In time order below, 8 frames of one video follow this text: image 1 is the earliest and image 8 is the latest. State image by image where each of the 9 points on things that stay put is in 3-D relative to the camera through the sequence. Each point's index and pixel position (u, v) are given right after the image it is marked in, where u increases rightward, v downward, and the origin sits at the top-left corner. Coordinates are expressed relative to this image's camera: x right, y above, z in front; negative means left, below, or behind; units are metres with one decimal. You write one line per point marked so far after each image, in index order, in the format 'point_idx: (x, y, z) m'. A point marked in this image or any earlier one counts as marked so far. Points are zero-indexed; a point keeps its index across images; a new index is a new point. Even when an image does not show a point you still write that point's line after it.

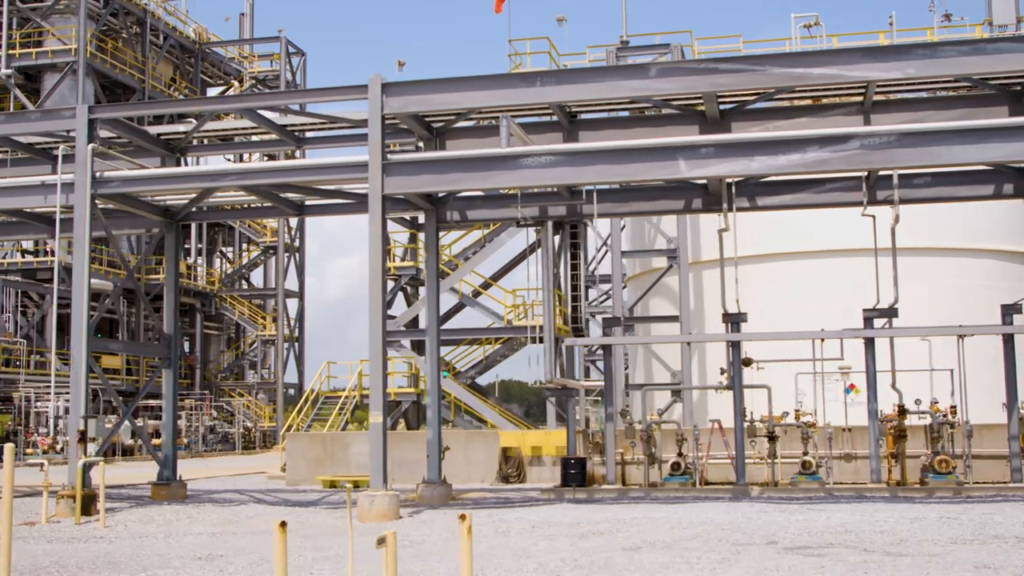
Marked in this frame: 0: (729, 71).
0: (+3.4, +3.3, +19.0) m
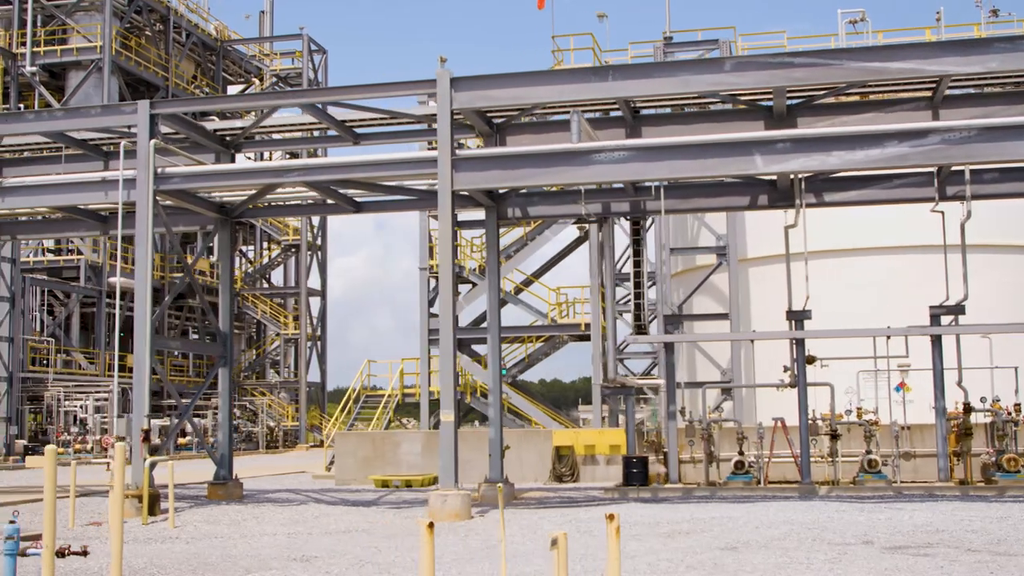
0: (+4.5, +3.4, +18.8) m
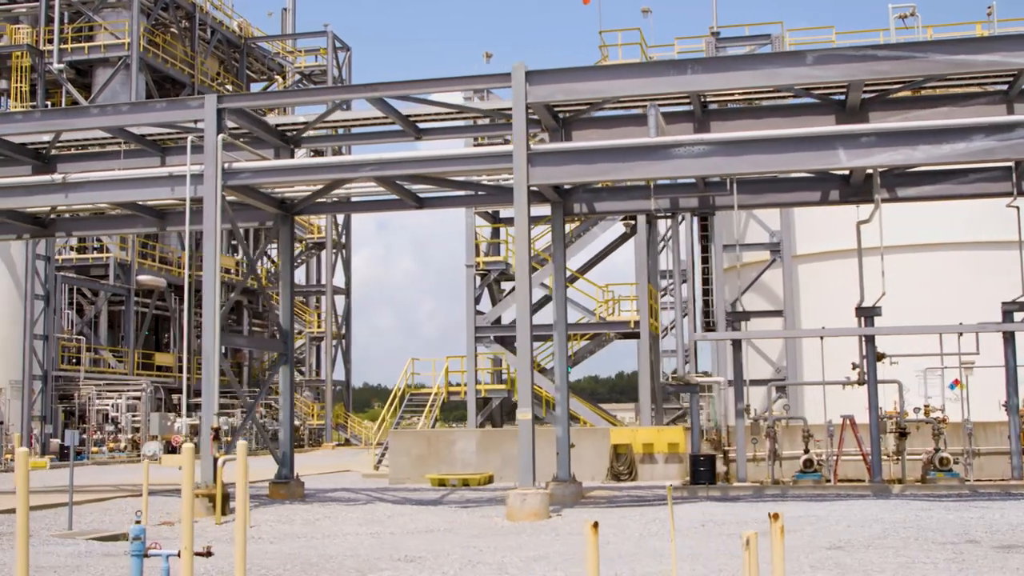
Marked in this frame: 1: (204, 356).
0: (+5.7, +3.5, +18.6) m
1: (-5.0, -1.1, +19.8) m
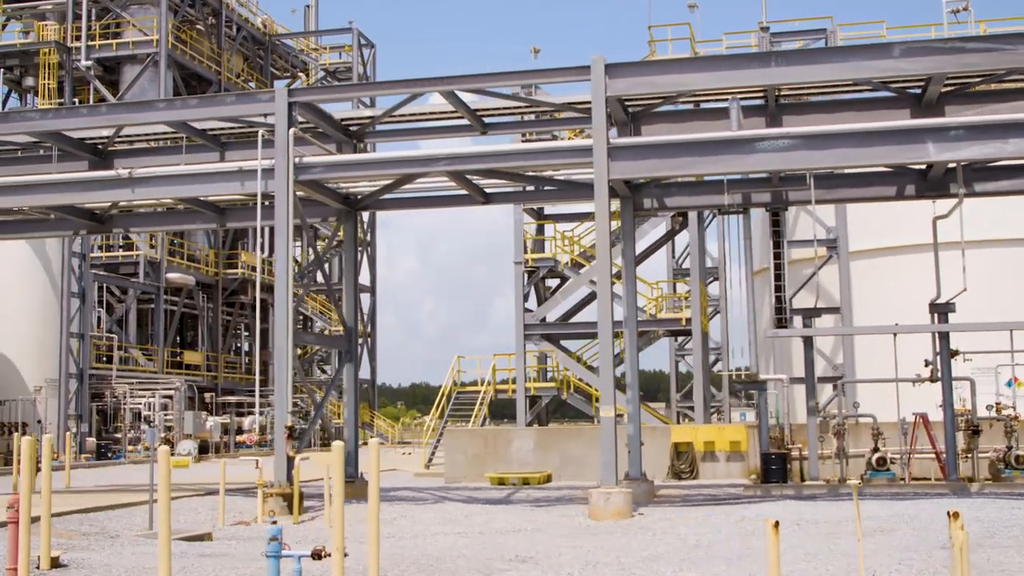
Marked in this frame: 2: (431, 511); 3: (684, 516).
0: (+6.9, +3.5, +18.3) m
1: (-3.7, -1.0, +19.5) m
2: (-1.3, -3.6, +19.9) m
3: (+2.5, -3.4, +18.1) m
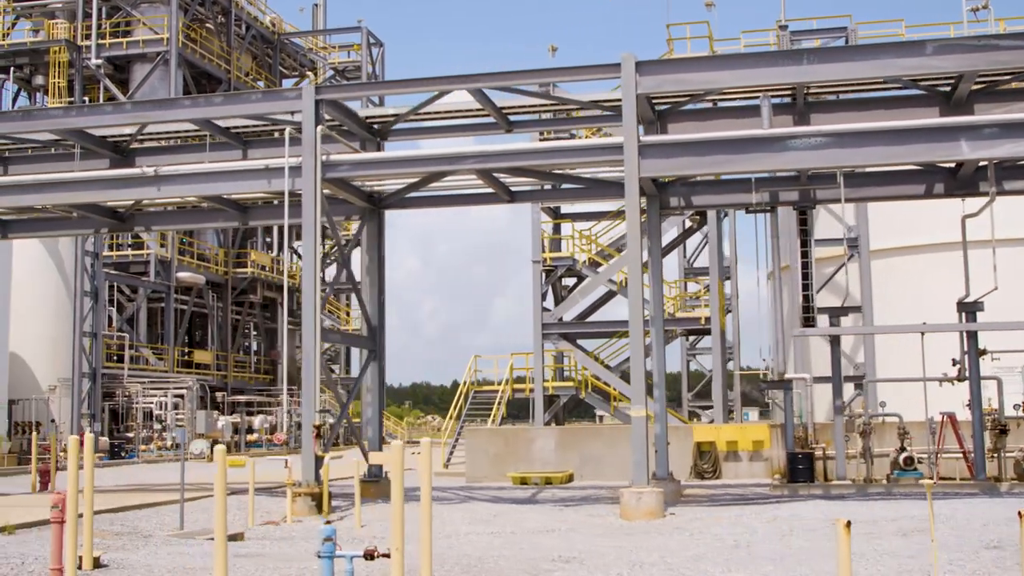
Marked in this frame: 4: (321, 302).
0: (+7.4, +3.5, +18.2) m
1: (-3.3, -1.0, +19.4) m
2: (-0.8, -3.6, +19.8) m
3: (+3.0, -3.3, +18.0) m
4: (-3.0, -0.2, +19.7) m
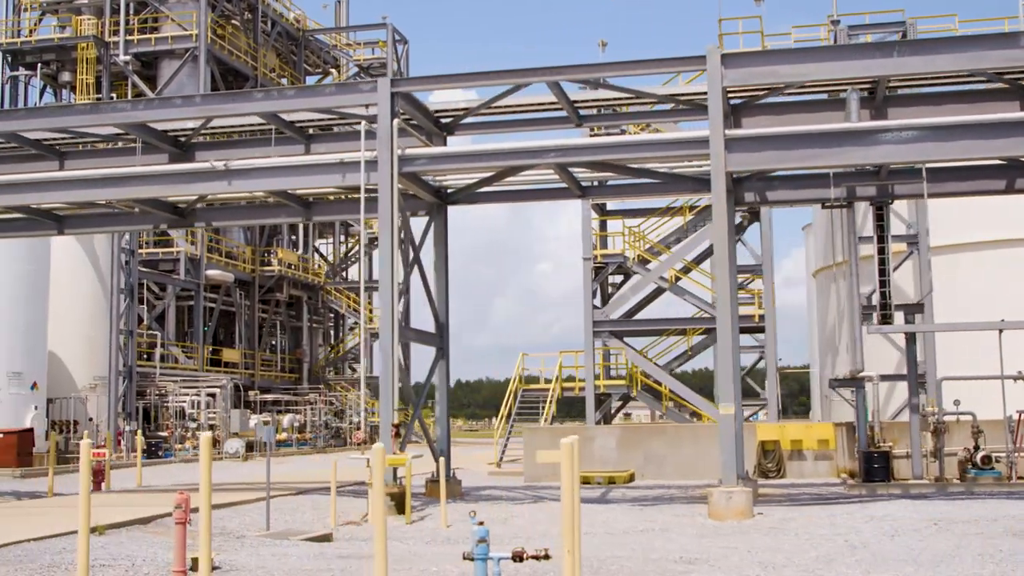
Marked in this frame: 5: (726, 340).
0: (+8.6, +3.6, +17.9) m
1: (-2.0, -0.9, +19.1) m
2: (+0.4, -3.5, +19.4) m
3: (+4.2, -3.3, +17.7) m
4: (-1.8, -0.2, +19.4) m
5: (+3.1, -0.8, +18.0) m
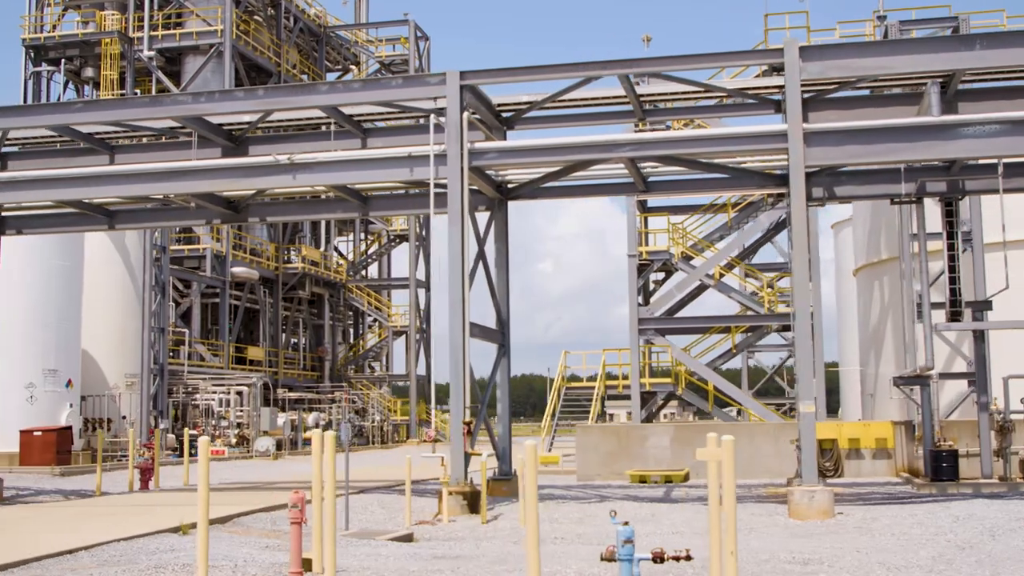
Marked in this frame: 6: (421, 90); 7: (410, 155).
0: (+9.7, +3.6, +17.7) m
1: (-0.9, -0.9, +18.8) m
2: (+1.5, -3.4, +19.2) m
3: (+5.4, -3.2, +17.4) m
4: (-0.7, -0.1, +19.1) m
5: (+4.2, -0.7, +17.7) m
6: (-1.6, +3.2, +19.8) m
7: (-1.7, +2.1, +19.9) m
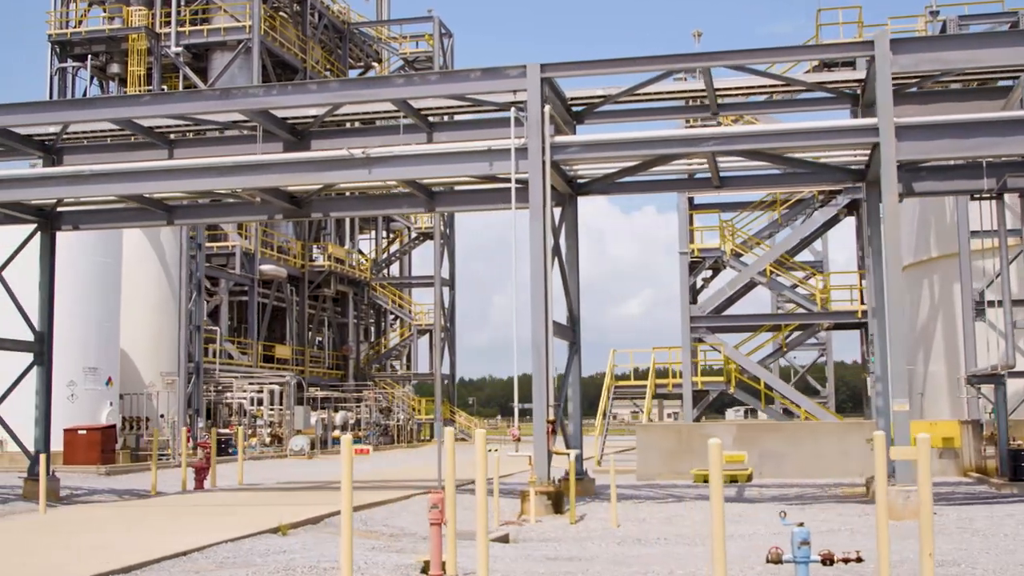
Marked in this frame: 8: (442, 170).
0: (+11.0, +3.7, +17.4) m
1: (+0.3, -0.8, +18.5) m
2: (+2.8, -3.4, +18.8) m
3: (+6.6, -3.2, +17.1) m
4: (+0.6, 0.0, +18.8) m
5: (+5.5, -0.7, +17.5) m
6: (-0.3, +3.3, +19.5) m
7: (-0.5, +2.2, +19.5) m
8: (-1.2, +1.9, +19.6) m
